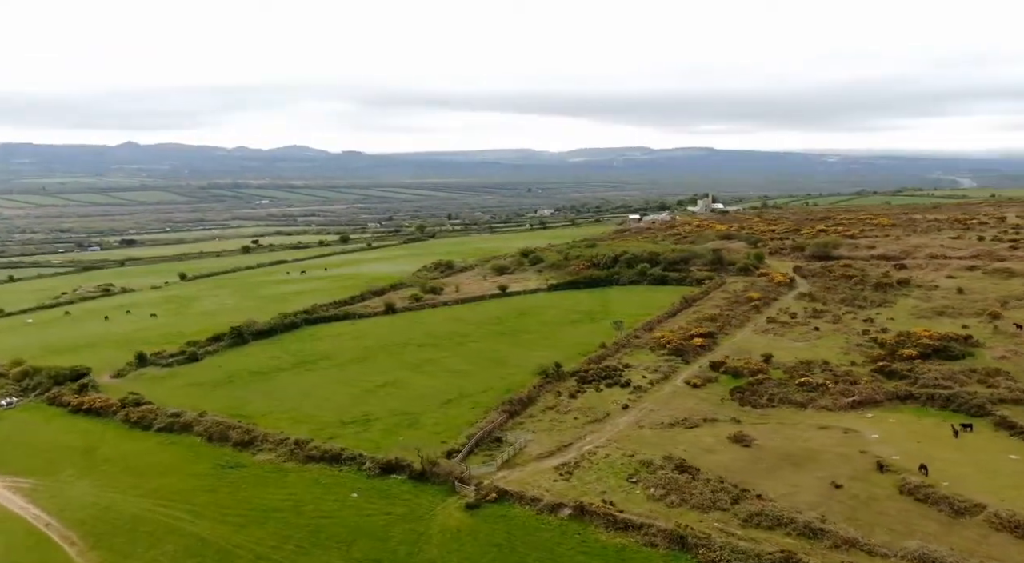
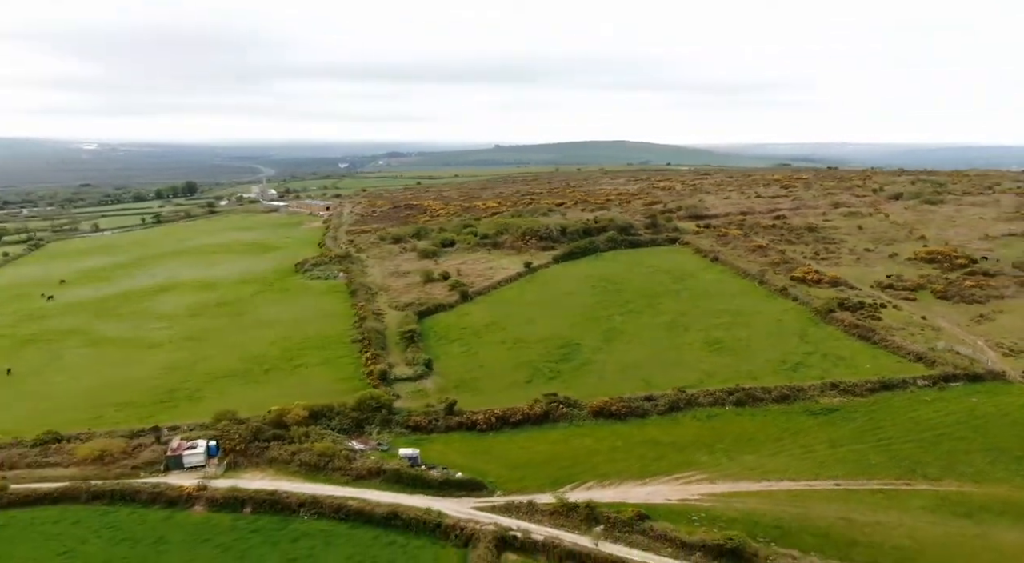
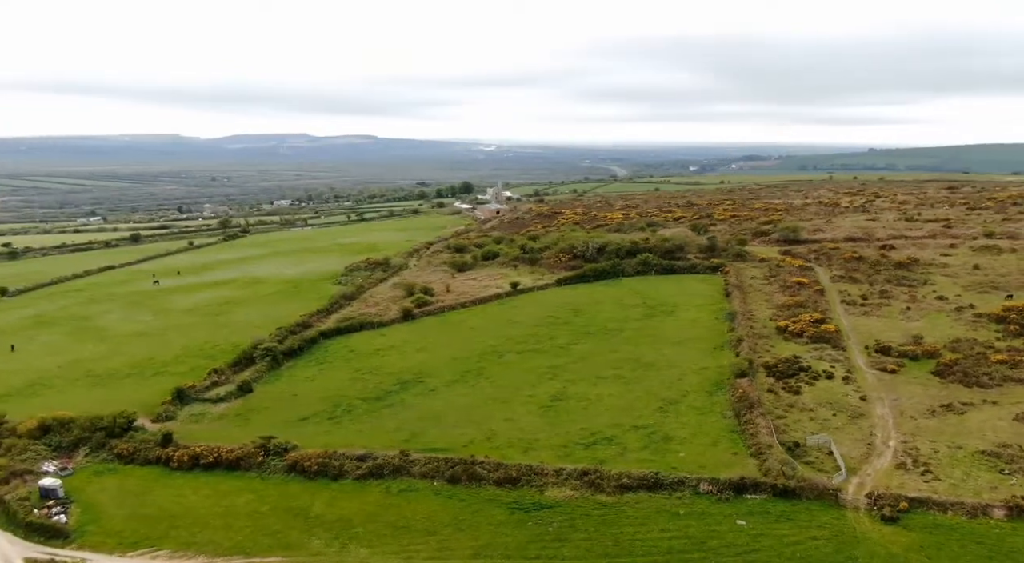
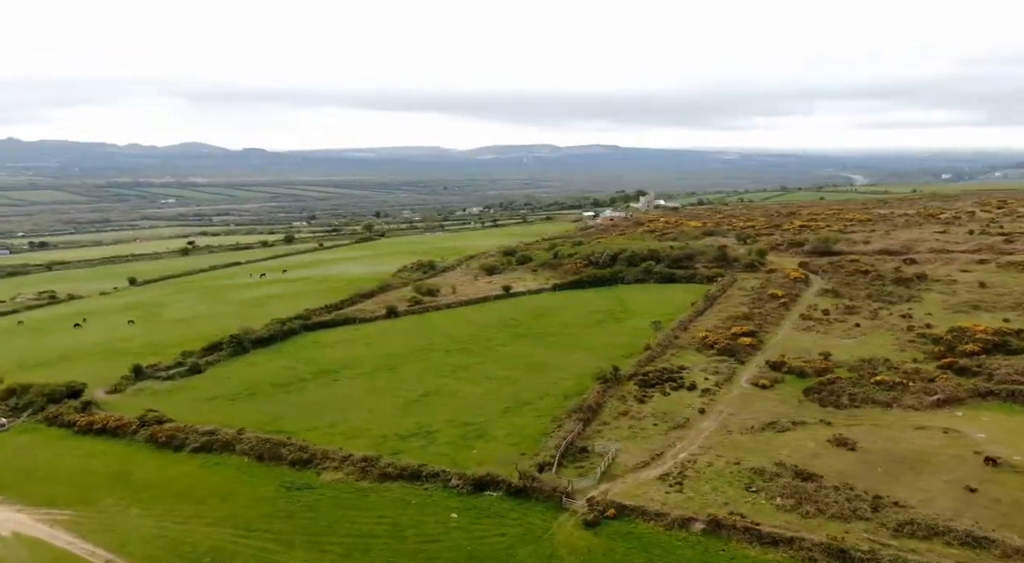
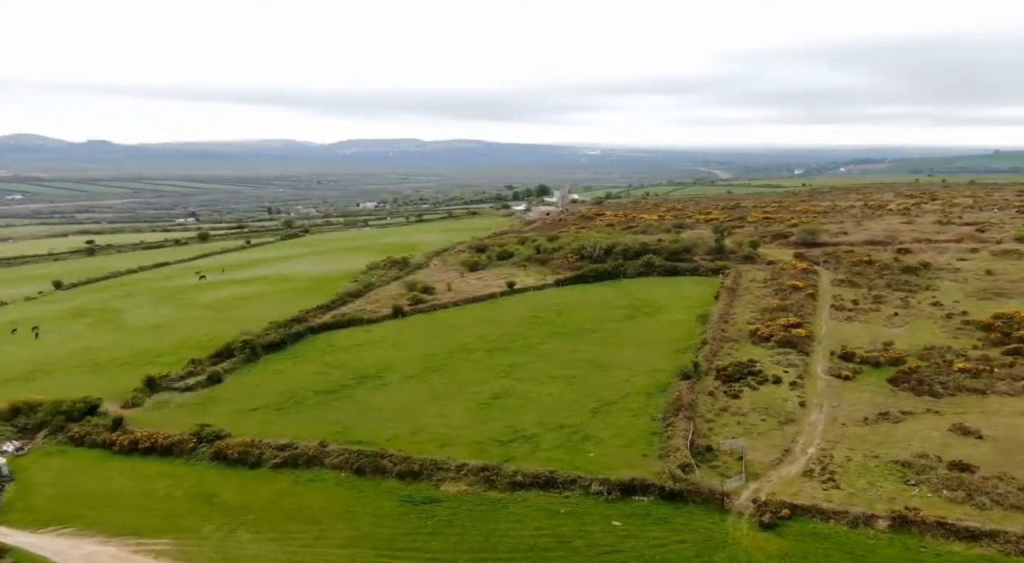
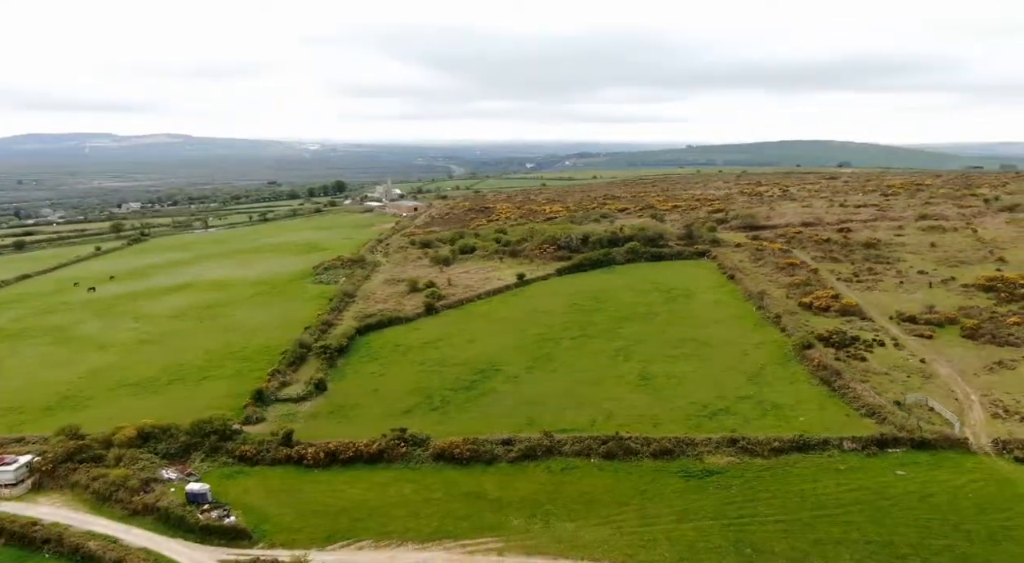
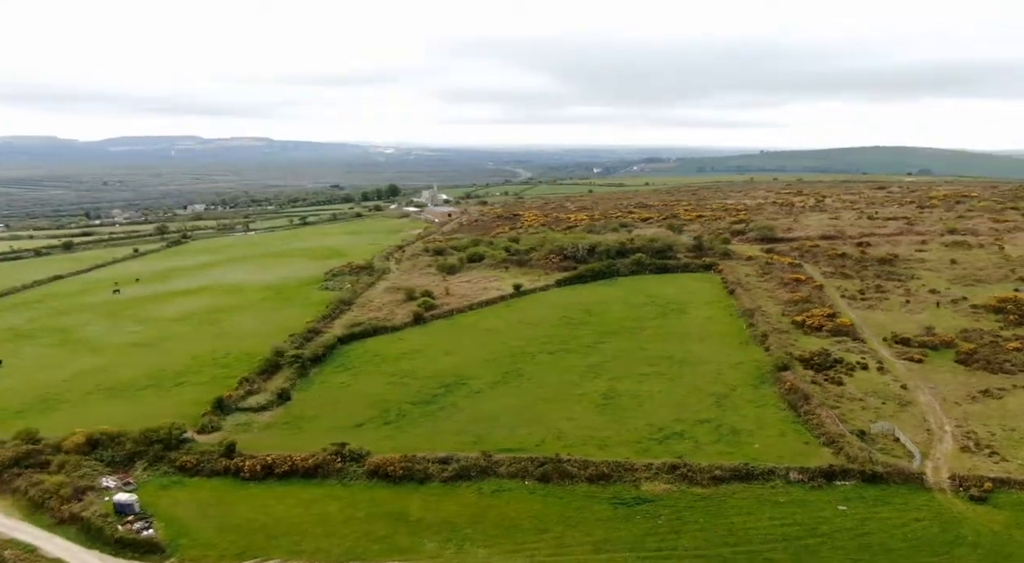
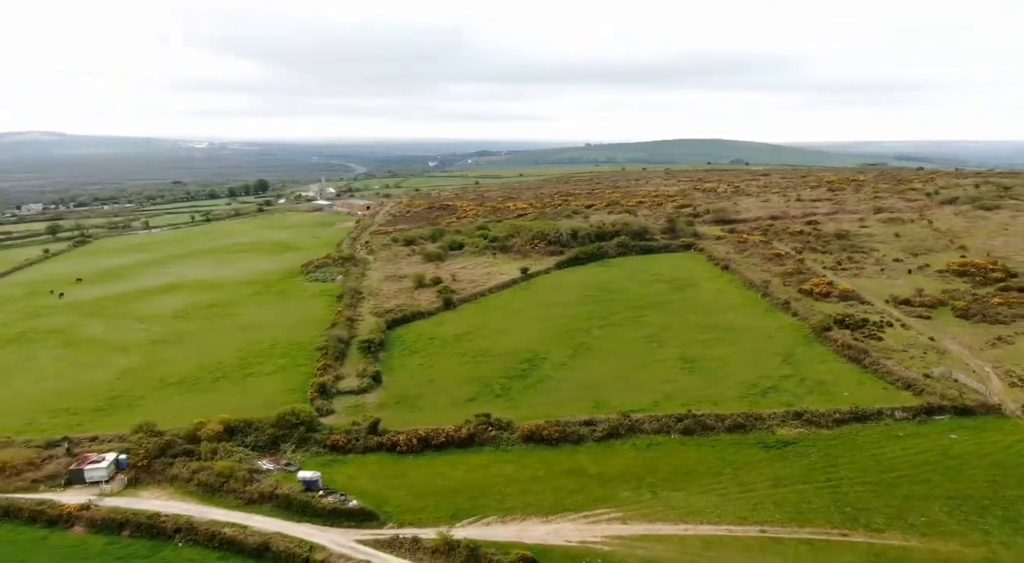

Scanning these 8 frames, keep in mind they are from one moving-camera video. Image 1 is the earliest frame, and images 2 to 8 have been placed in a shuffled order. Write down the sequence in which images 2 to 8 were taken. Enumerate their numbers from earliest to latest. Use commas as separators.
4, 5, 3, 7, 6, 8, 2
